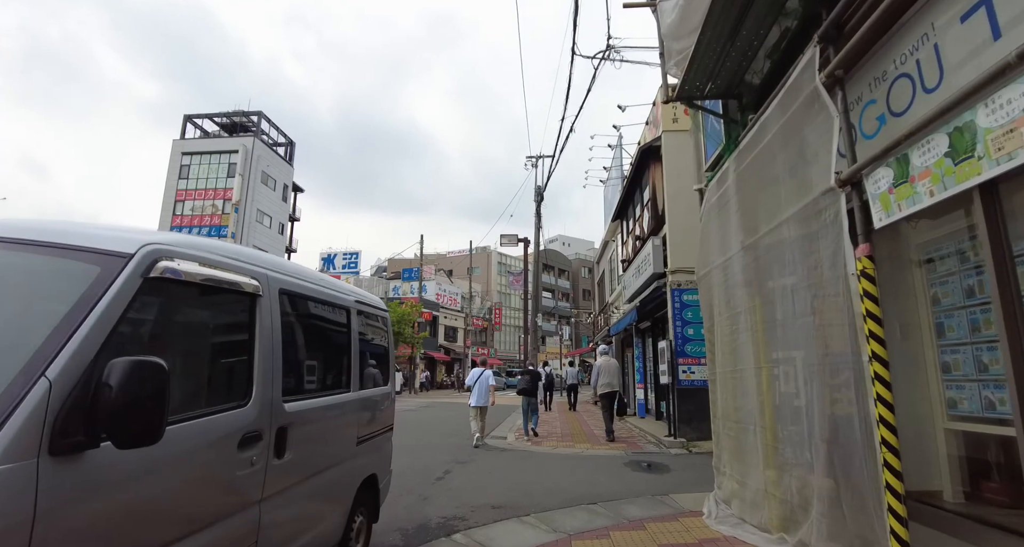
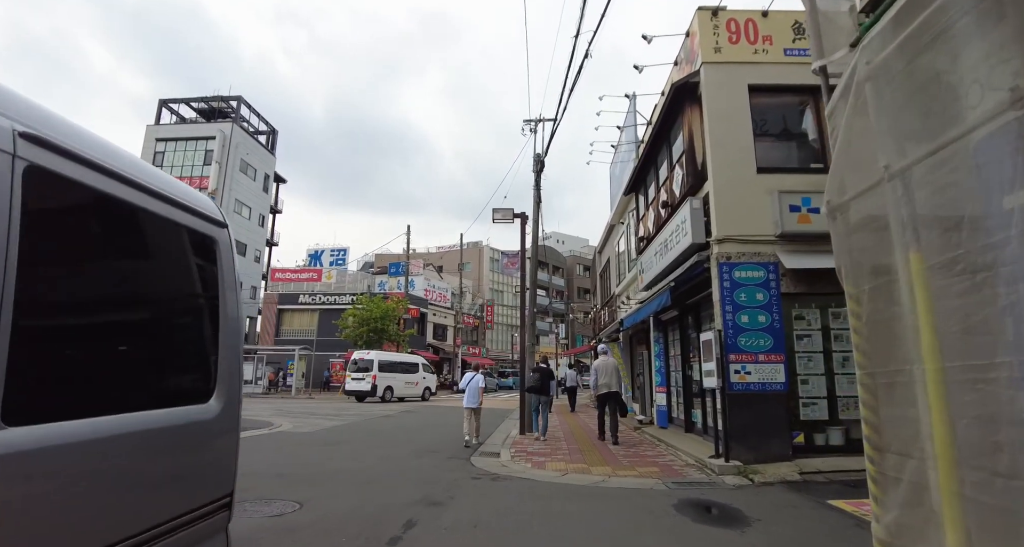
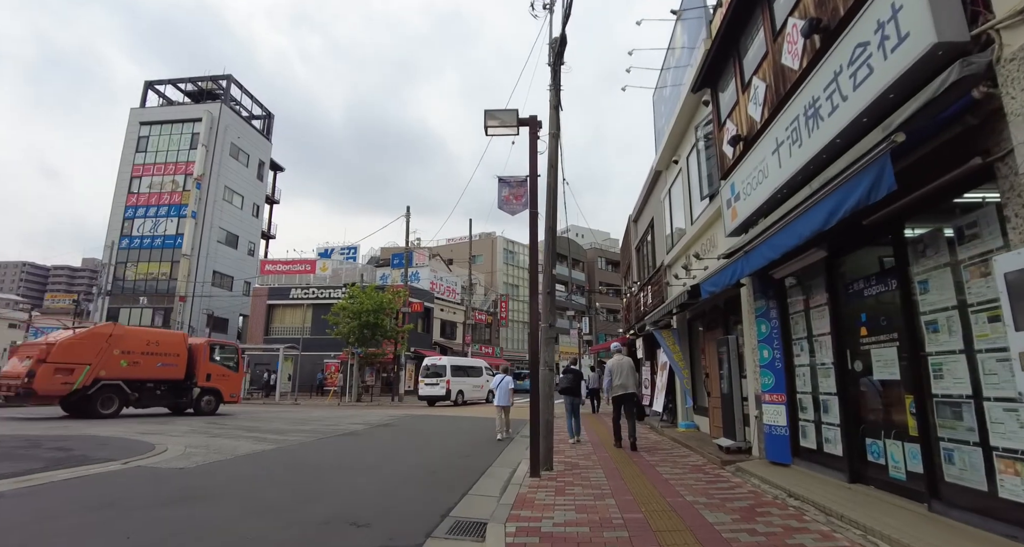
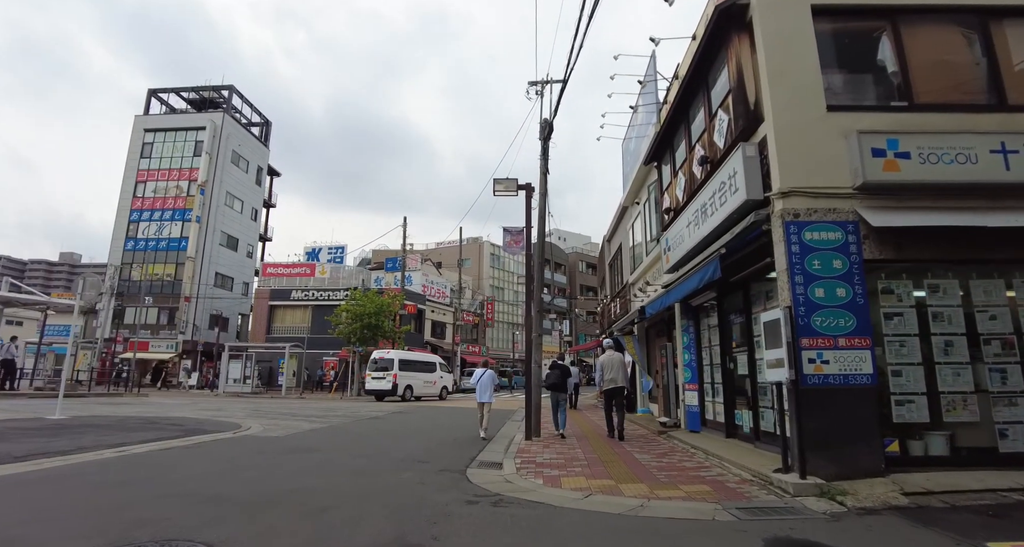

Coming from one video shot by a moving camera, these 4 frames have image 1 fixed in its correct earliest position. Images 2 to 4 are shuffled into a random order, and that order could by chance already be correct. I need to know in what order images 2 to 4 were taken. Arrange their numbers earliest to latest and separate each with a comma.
2, 4, 3
